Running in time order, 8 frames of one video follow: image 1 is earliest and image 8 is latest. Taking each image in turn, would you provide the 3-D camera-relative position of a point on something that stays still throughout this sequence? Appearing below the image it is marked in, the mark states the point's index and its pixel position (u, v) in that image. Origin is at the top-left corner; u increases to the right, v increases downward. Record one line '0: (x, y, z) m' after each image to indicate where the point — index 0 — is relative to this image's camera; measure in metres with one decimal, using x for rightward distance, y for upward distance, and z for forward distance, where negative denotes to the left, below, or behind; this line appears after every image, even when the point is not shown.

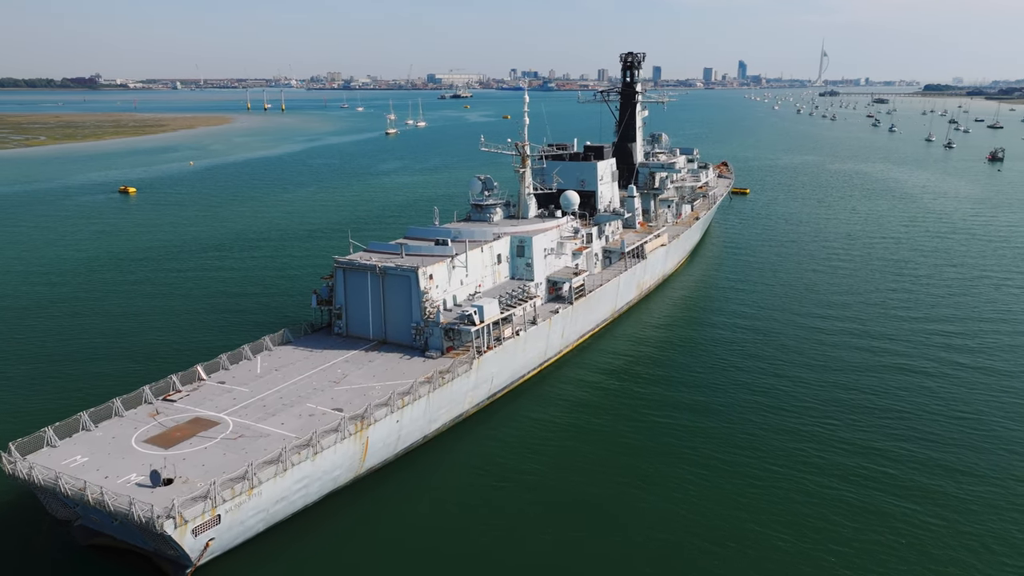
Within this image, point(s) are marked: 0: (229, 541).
0: (-7.1, -6.4, +18.8) m
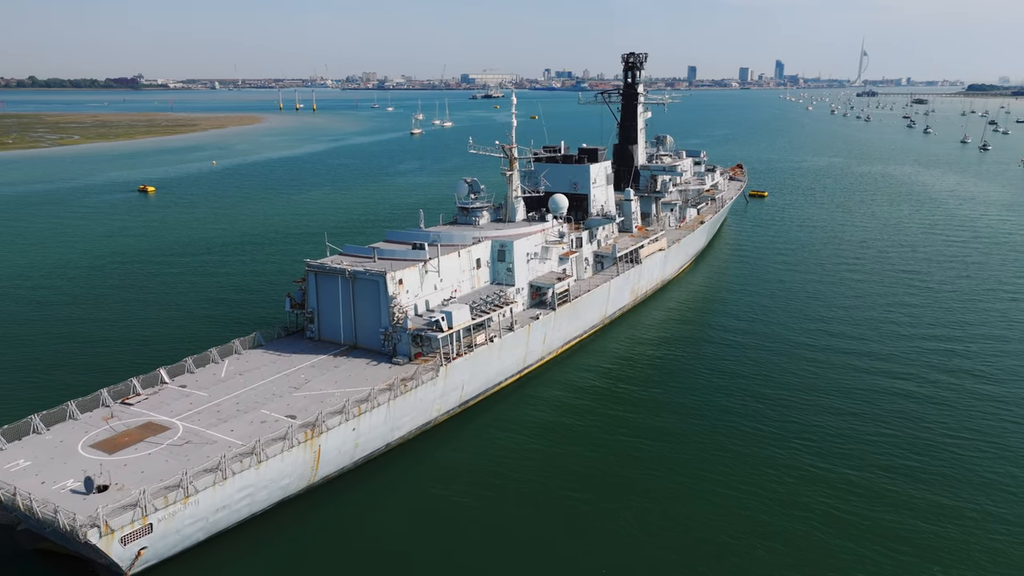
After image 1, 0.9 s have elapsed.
0: (-8.6, -6.5, +18.5) m
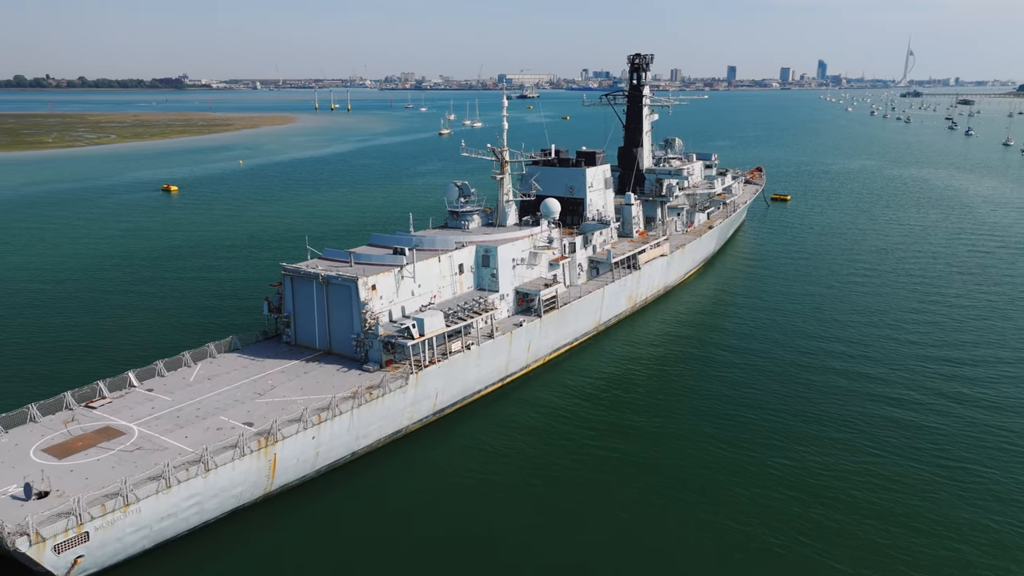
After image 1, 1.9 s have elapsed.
0: (-10.0, -6.6, +18.3) m
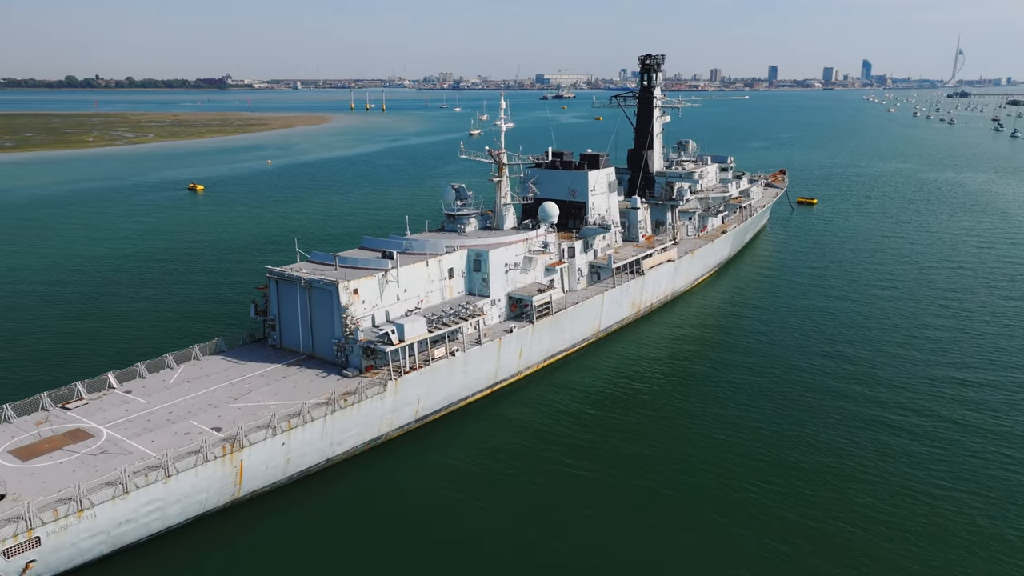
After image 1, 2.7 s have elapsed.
0: (-11.1, -6.7, +18.3) m
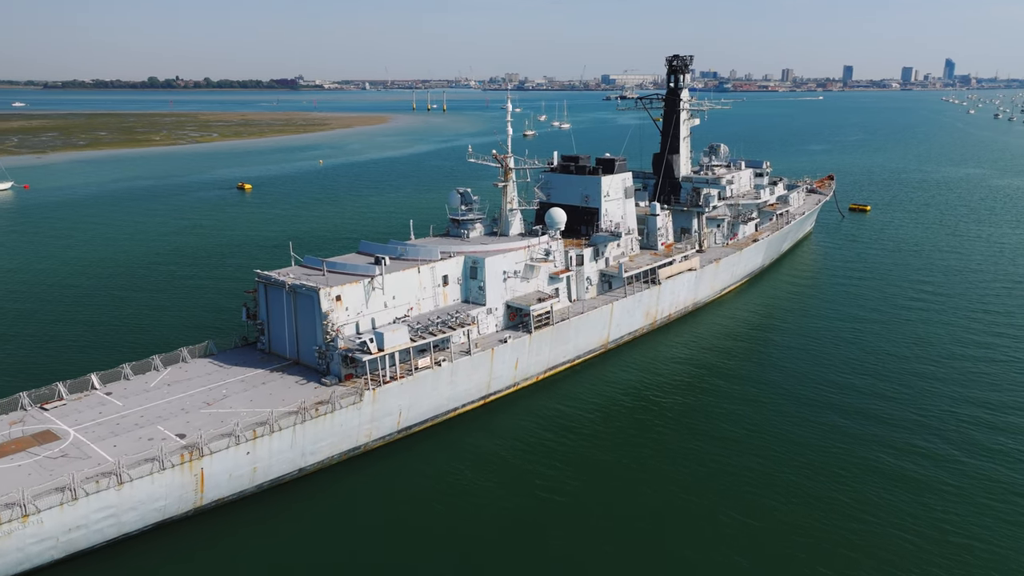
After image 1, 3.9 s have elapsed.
0: (-12.4, -6.8, +18.3) m
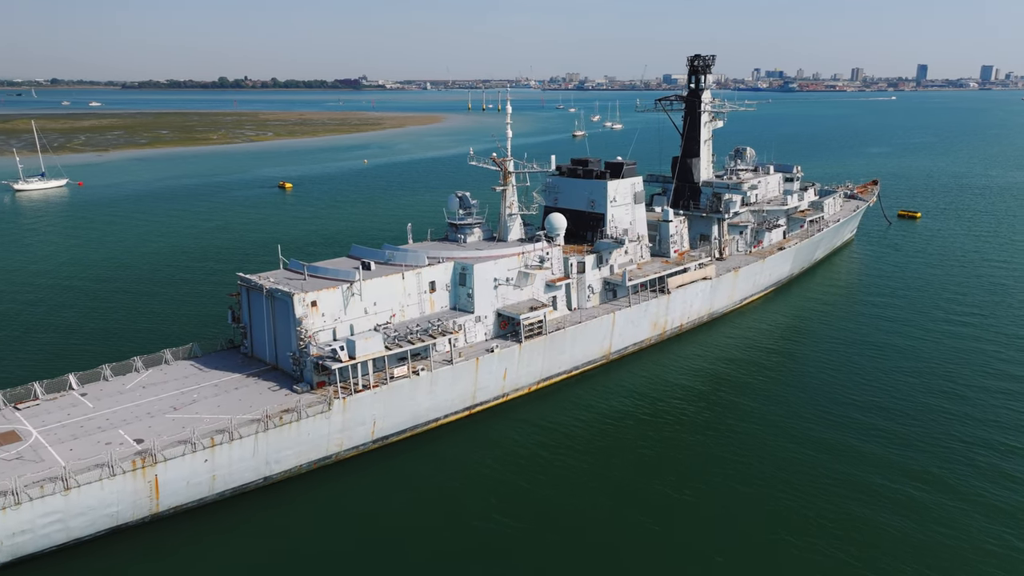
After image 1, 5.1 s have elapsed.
0: (-13.8, -6.9, +18.3) m
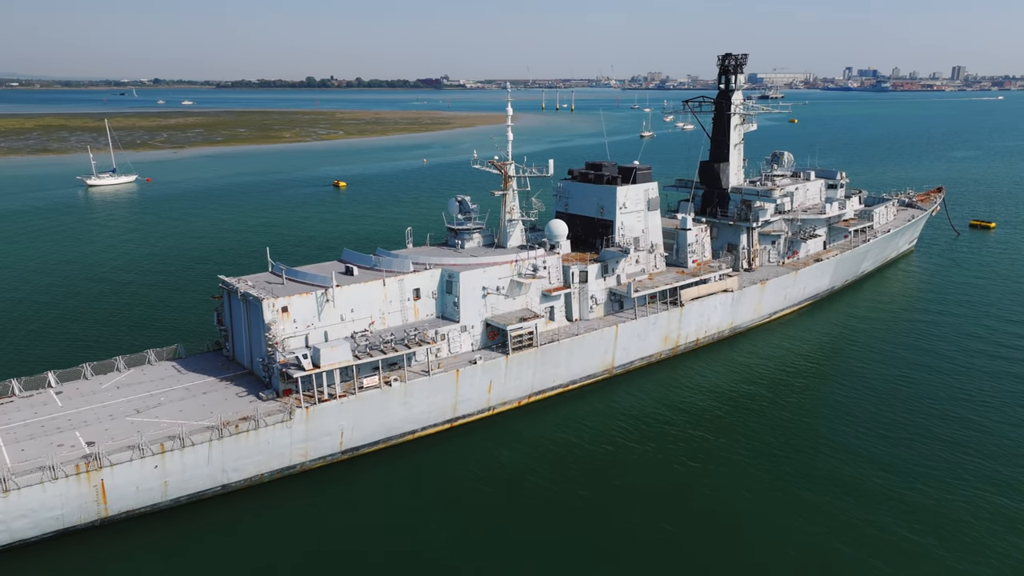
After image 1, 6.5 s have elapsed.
0: (-15.5, -6.9, +18.5) m
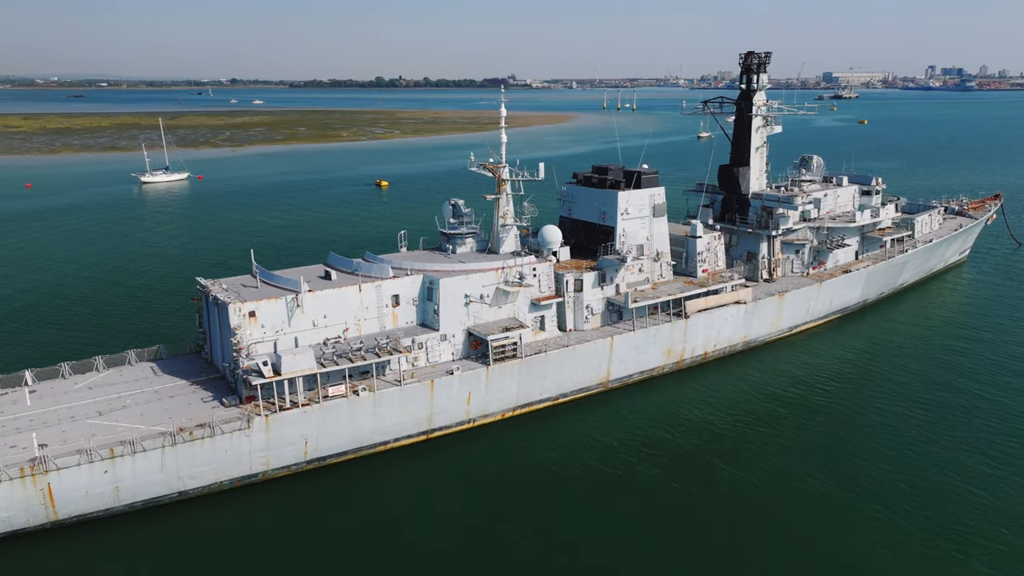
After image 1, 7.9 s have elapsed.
0: (-17.0, -6.8, +18.7) m
